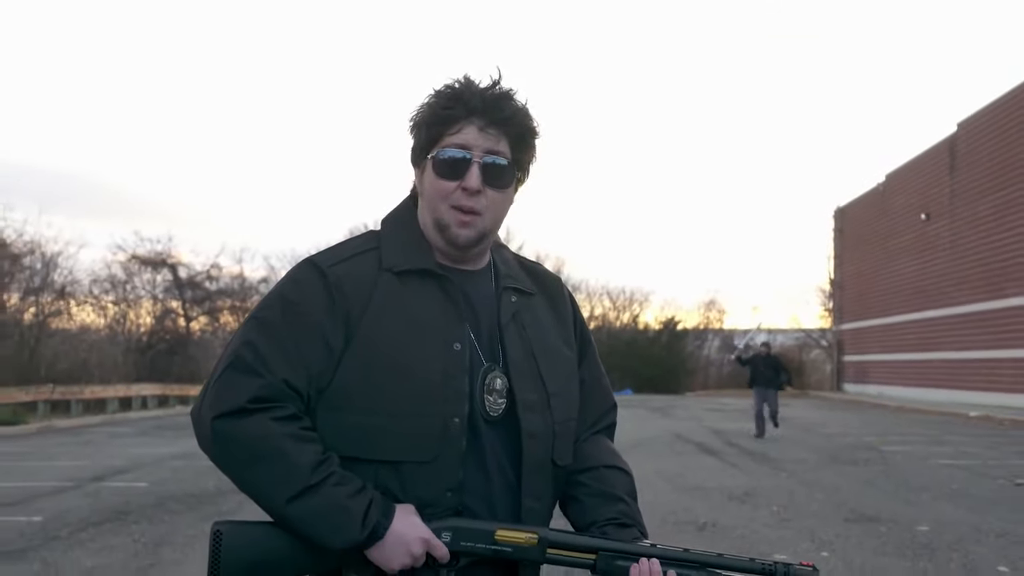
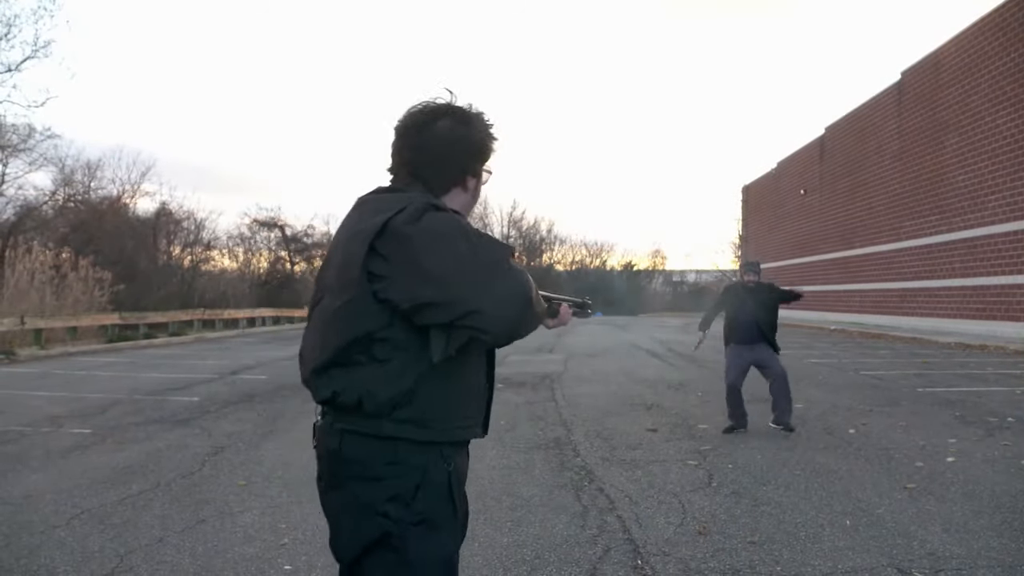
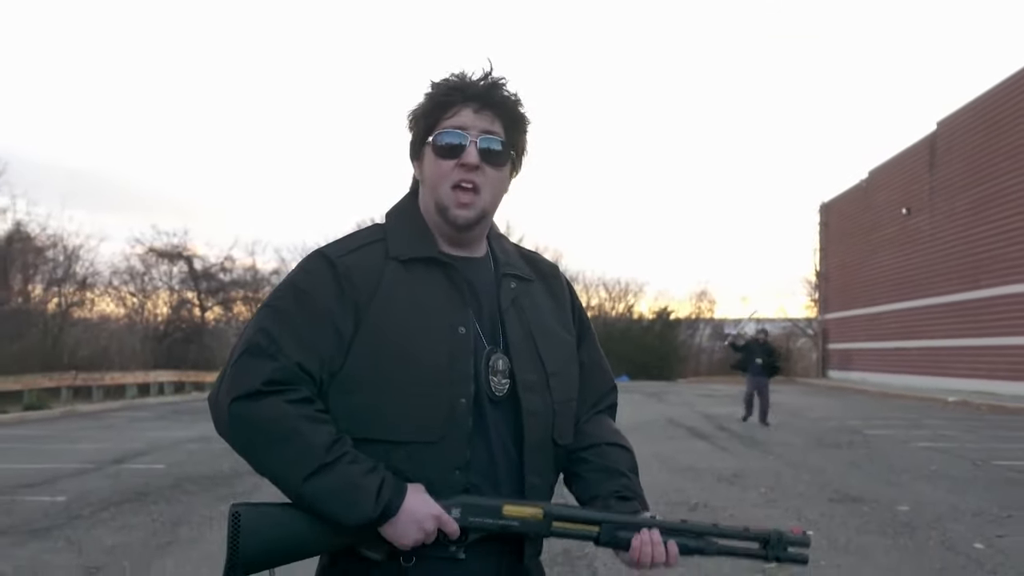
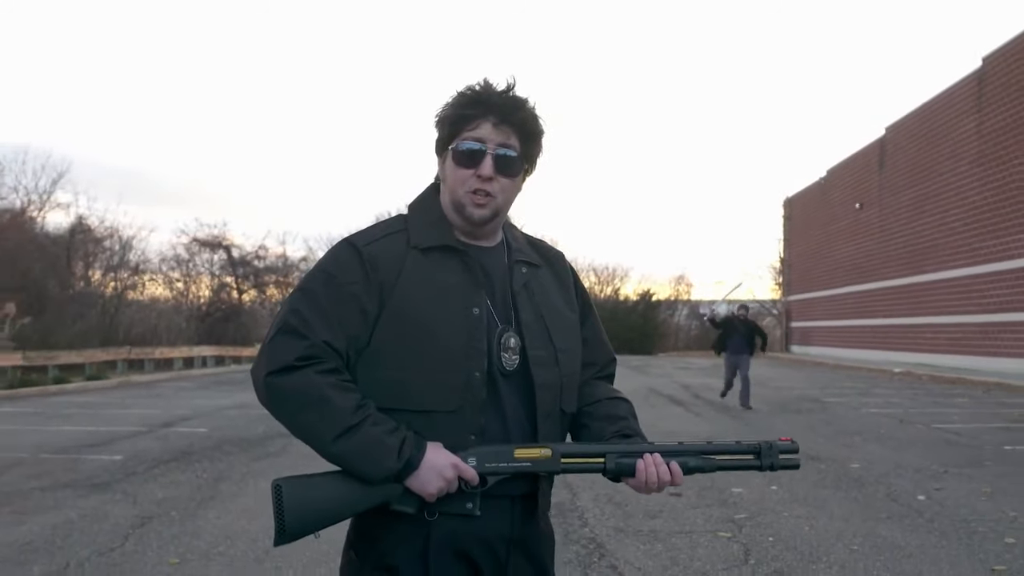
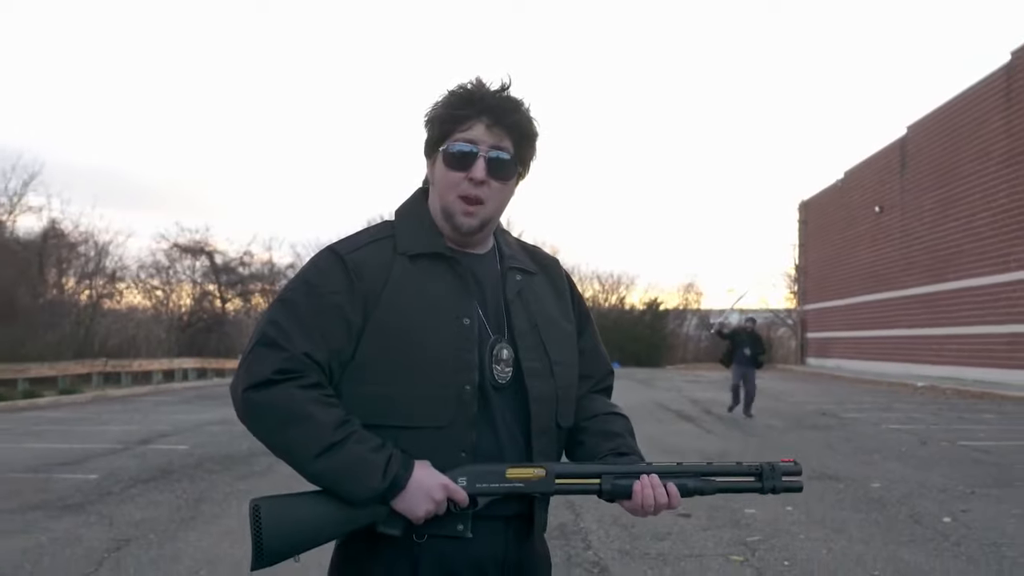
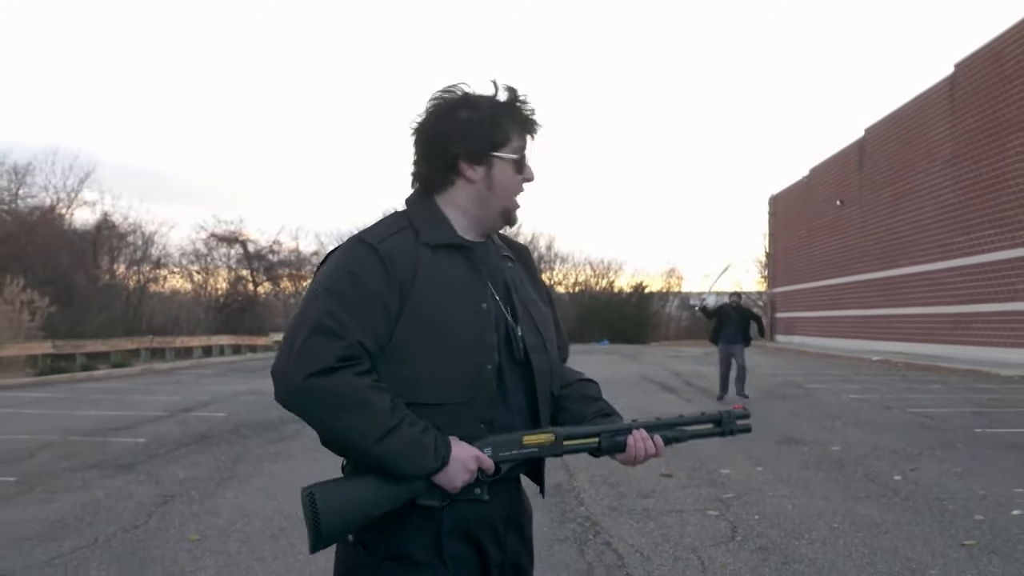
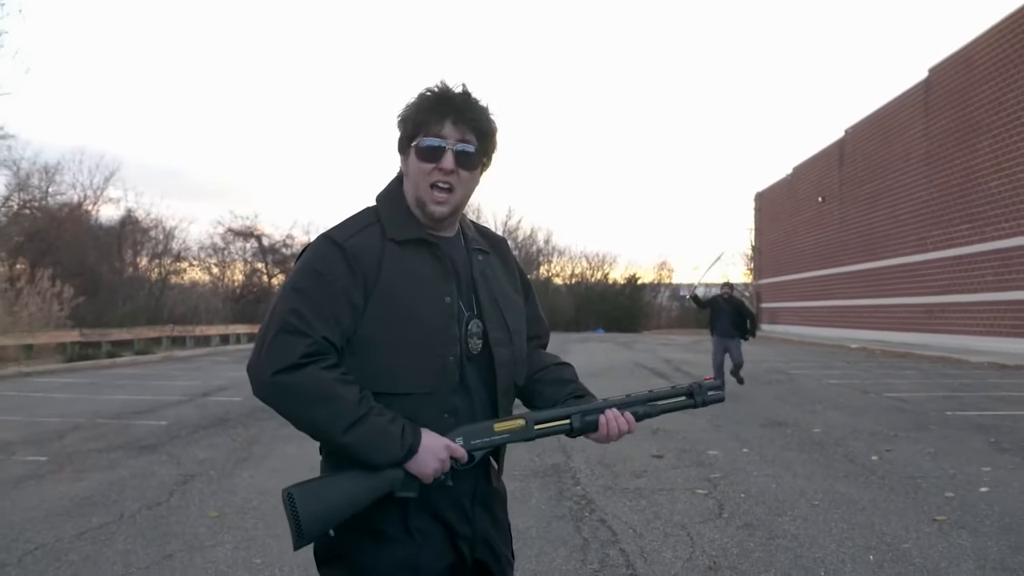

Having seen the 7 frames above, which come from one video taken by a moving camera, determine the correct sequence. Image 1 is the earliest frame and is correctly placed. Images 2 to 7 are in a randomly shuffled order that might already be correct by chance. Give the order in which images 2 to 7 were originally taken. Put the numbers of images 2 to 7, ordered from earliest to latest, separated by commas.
3, 5, 4, 6, 7, 2
